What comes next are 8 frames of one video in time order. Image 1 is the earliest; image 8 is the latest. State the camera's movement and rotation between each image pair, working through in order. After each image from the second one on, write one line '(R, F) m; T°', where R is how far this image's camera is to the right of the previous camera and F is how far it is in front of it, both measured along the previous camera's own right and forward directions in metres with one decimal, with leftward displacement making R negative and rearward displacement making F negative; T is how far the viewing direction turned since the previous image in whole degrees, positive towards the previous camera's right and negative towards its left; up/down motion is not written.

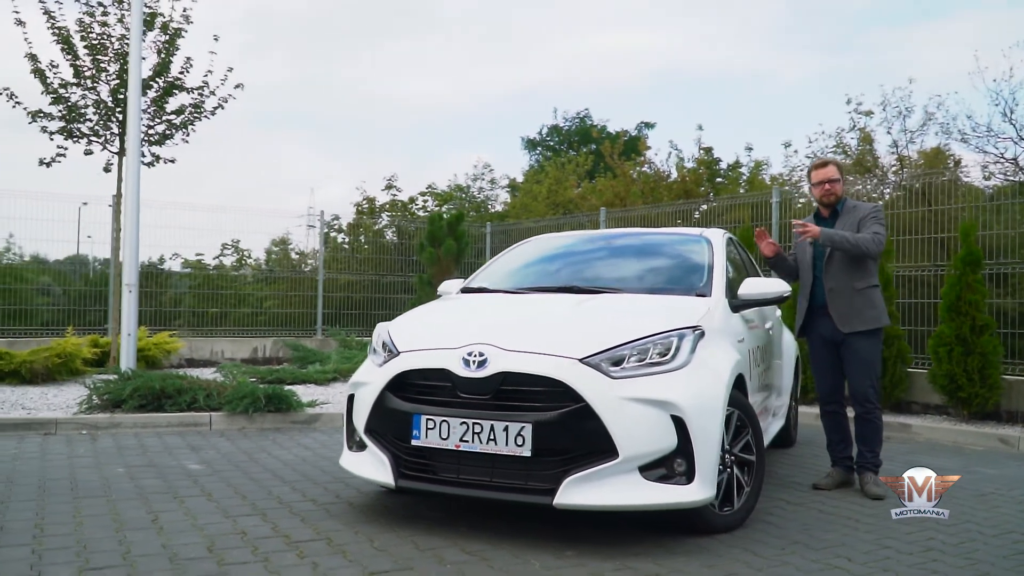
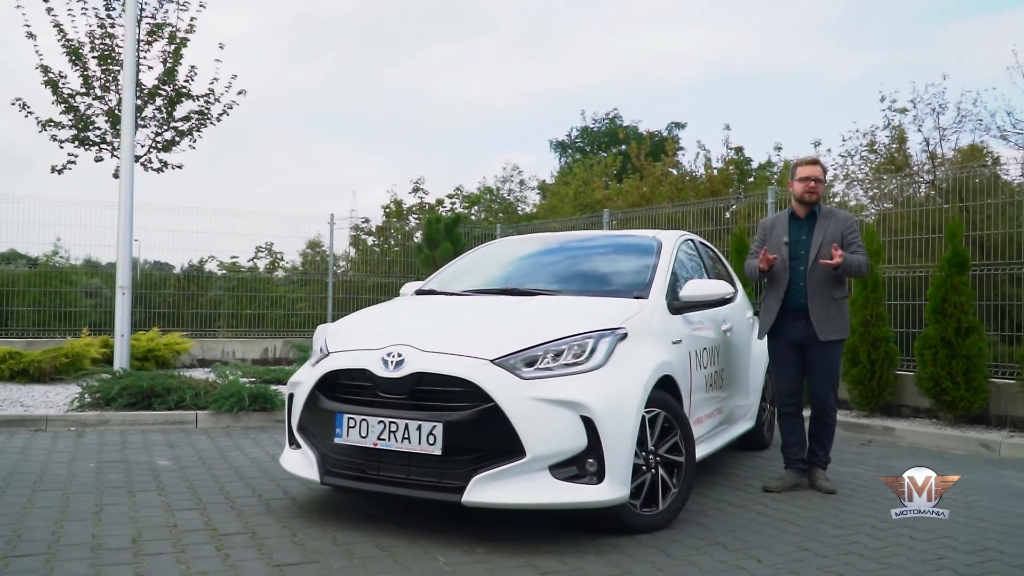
(+0.6, -0.1) m; -3°
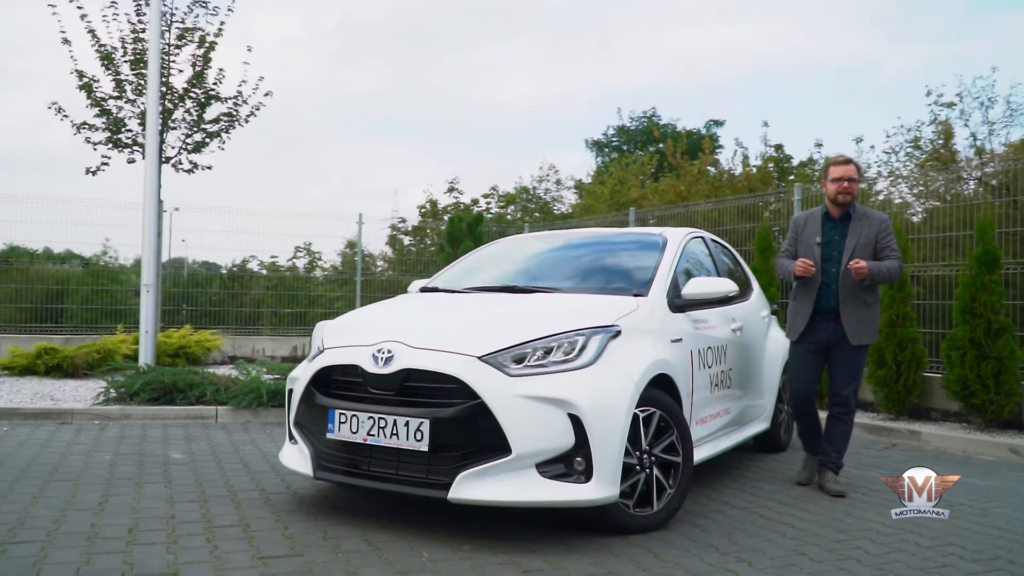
(+0.3, 0.0) m; -3°
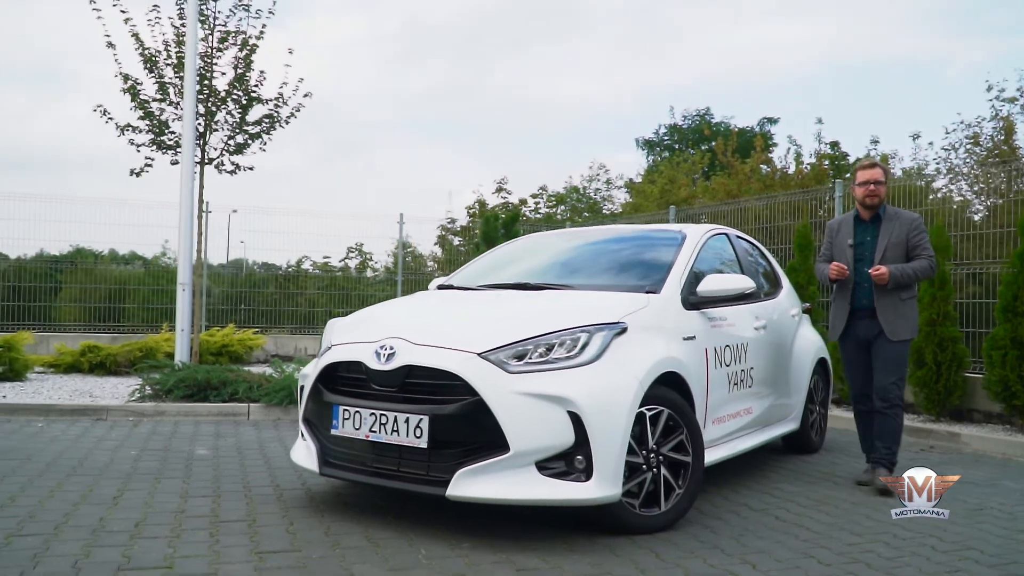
(+0.3, +0.1) m; -4°
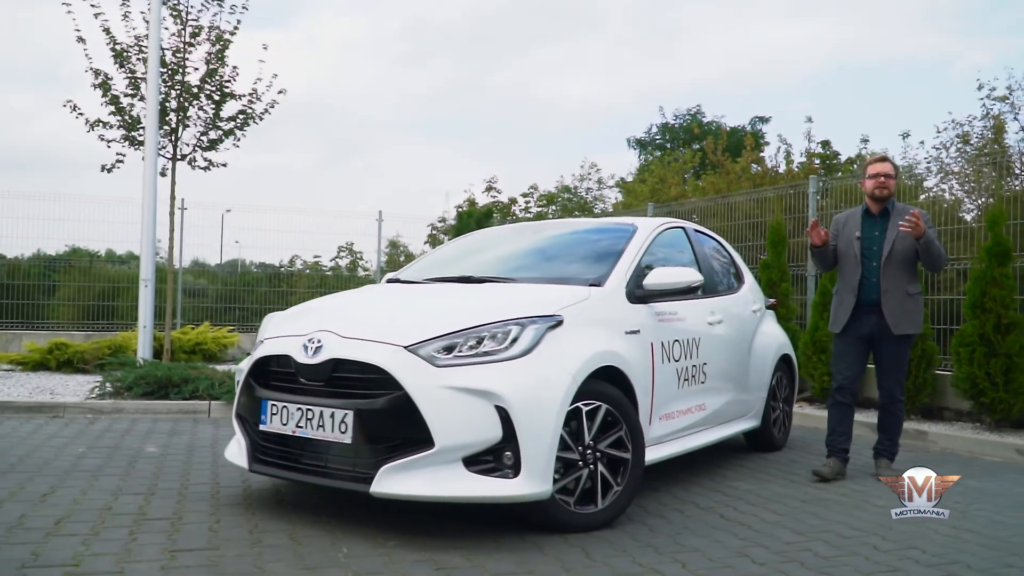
(+0.3, +0.1) m; 0°
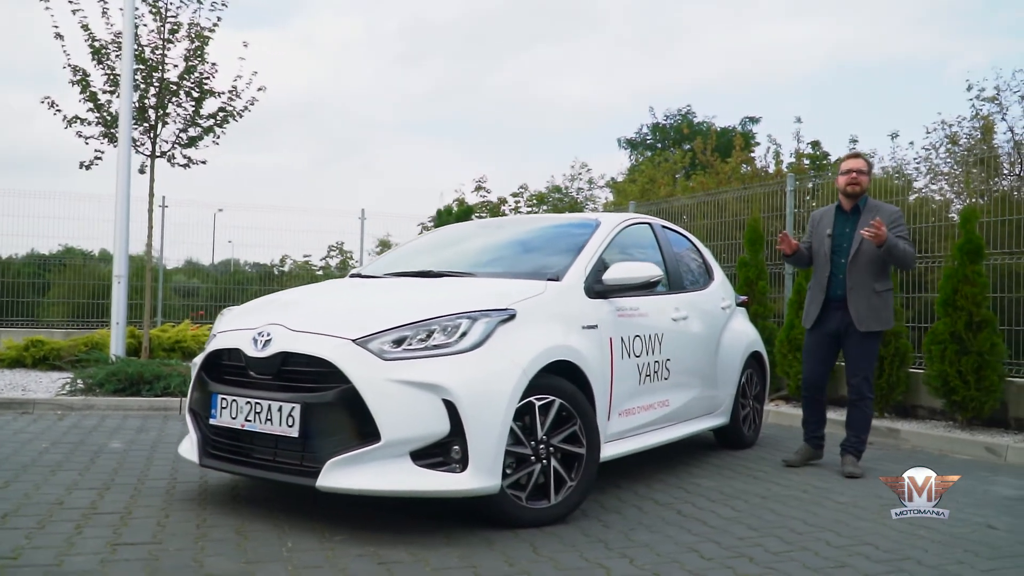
(+0.2, 0.0) m; 0°
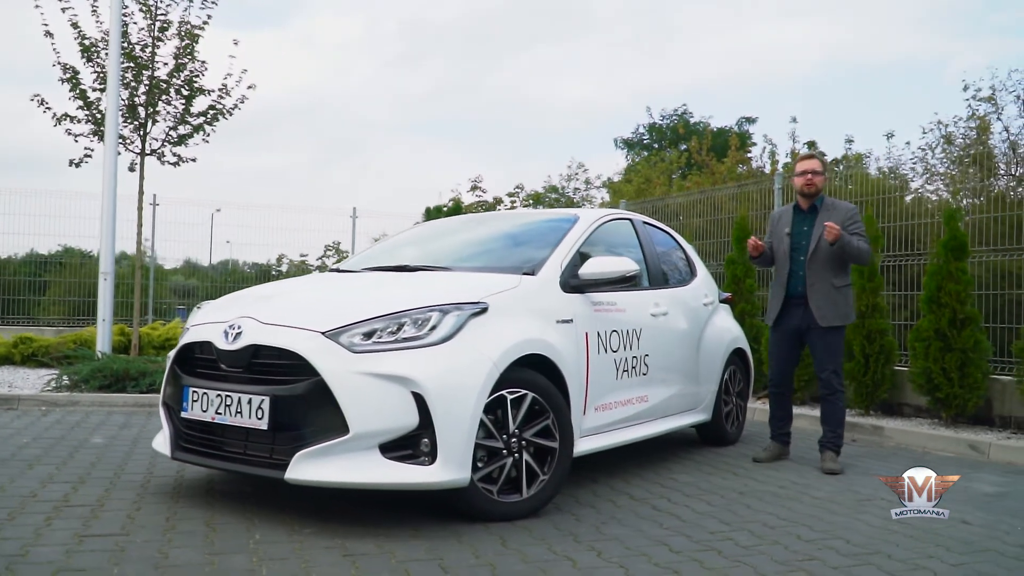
(+0.1, 0.0) m; 0°
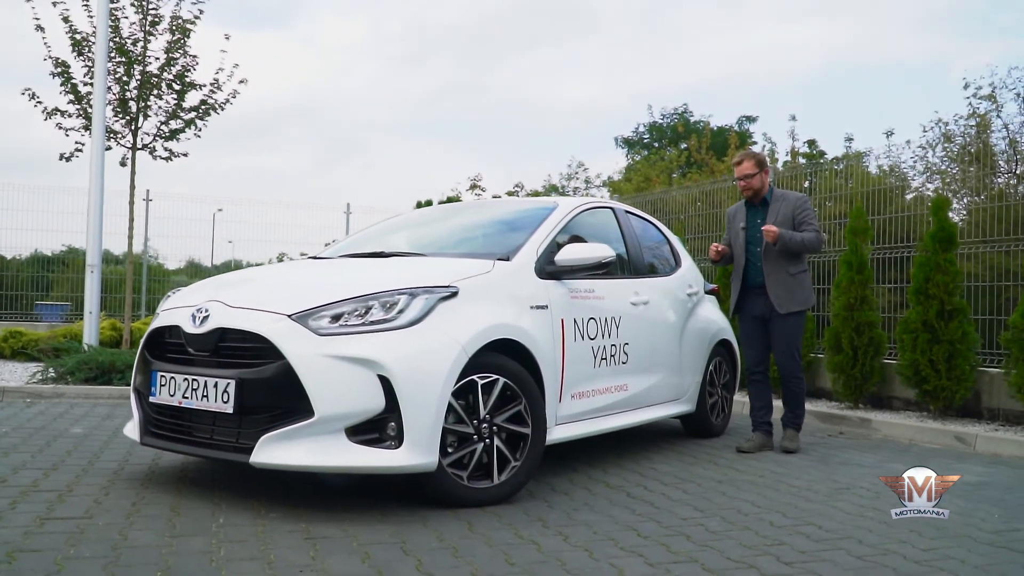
(+0.2, 0.0) m; 0°
